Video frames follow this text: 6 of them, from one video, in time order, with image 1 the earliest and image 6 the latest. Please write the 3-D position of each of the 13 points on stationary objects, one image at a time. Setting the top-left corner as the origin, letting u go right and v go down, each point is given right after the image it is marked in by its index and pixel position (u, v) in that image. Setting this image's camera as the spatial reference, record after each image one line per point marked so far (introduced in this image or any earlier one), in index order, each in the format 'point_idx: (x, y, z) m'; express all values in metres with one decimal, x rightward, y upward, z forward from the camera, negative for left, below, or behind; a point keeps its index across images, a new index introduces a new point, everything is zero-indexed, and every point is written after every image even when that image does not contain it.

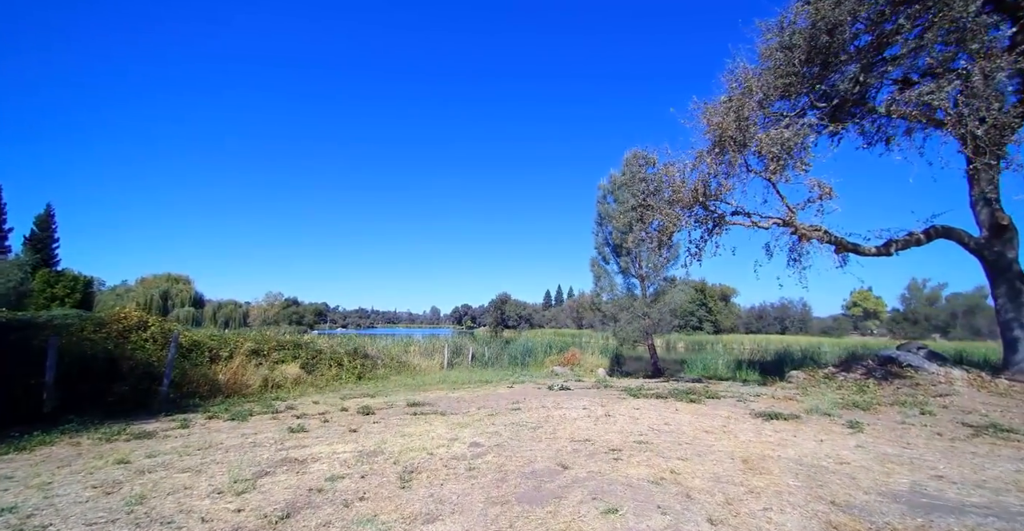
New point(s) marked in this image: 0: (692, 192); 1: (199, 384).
0: (+4.4, +1.8, +13.0) m
1: (-9.6, -3.7, +16.4) m
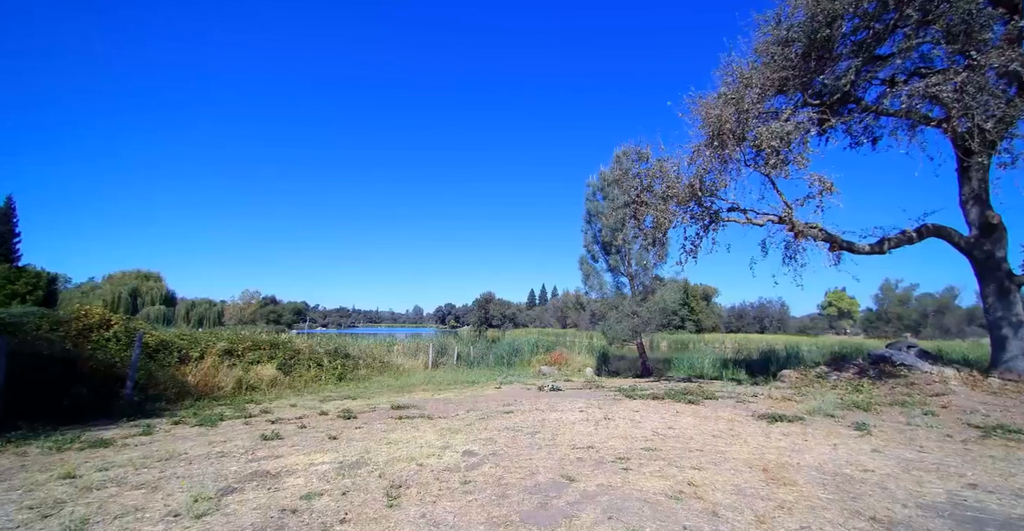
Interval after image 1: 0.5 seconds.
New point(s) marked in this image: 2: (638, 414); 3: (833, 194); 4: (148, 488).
0: (+4.1, +1.9, +12.6) m
1: (-10.0, -3.5, +15.5) m
2: (+1.9, -2.2, +7.9) m
3: (+5.9, +1.3, +9.8) m
4: (-3.5, -2.1, +5.1) m
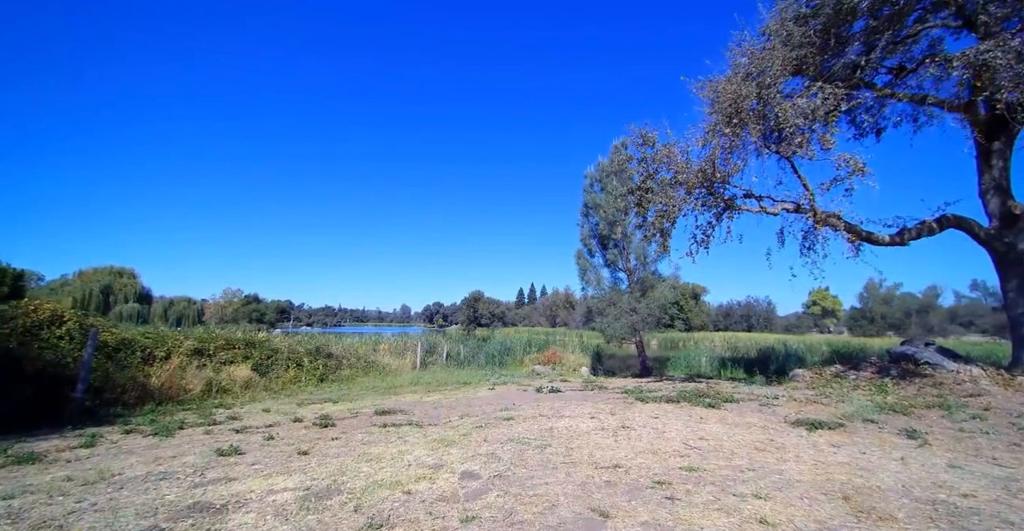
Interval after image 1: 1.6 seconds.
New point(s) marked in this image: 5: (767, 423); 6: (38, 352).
0: (+4.0, +2.1, +11.7) m
1: (-10.2, -3.3, +14.1) m
2: (+1.9, -2.0, +6.9) m
3: (+5.9, +1.5, +8.8) m
4: (-3.4, -1.9, +3.9) m
5: (+3.4, -2.1, +7.0) m
6: (-11.2, -2.0, +12.5) m
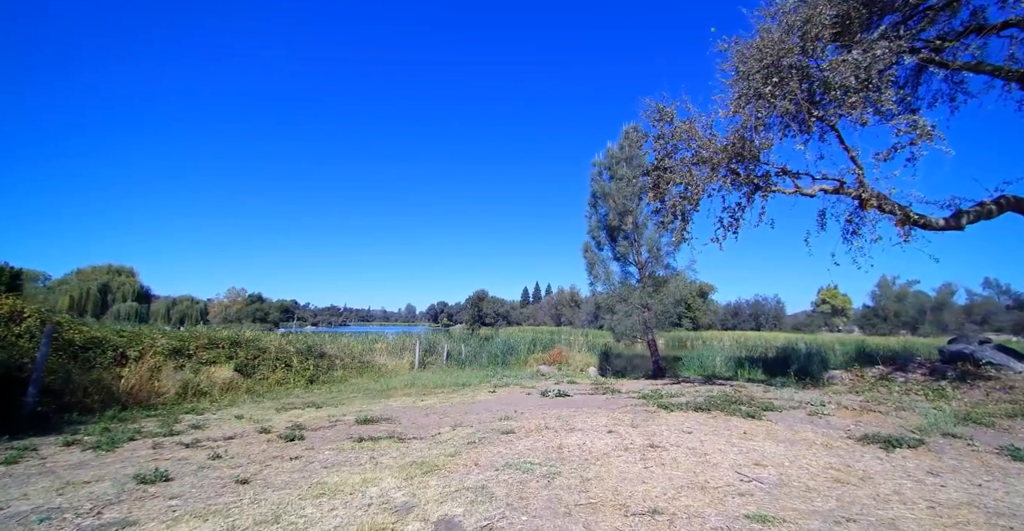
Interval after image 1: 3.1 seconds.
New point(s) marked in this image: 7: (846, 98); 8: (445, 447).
0: (+4.0, +2.3, +10.3) m
1: (-10.2, -3.1, +12.8) m
2: (+1.9, -1.8, +5.5) m
3: (+5.8, +1.7, +7.4) m
4: (-3.4, -1.7, +2.6) m
5: (+3.3, -1.8, +5.6) m
6: (-11.1, -1.8, +11.2) m
7: (+5.4, +2.8, +8.6) m
8: (-0.8, -2.0, +5.9) m
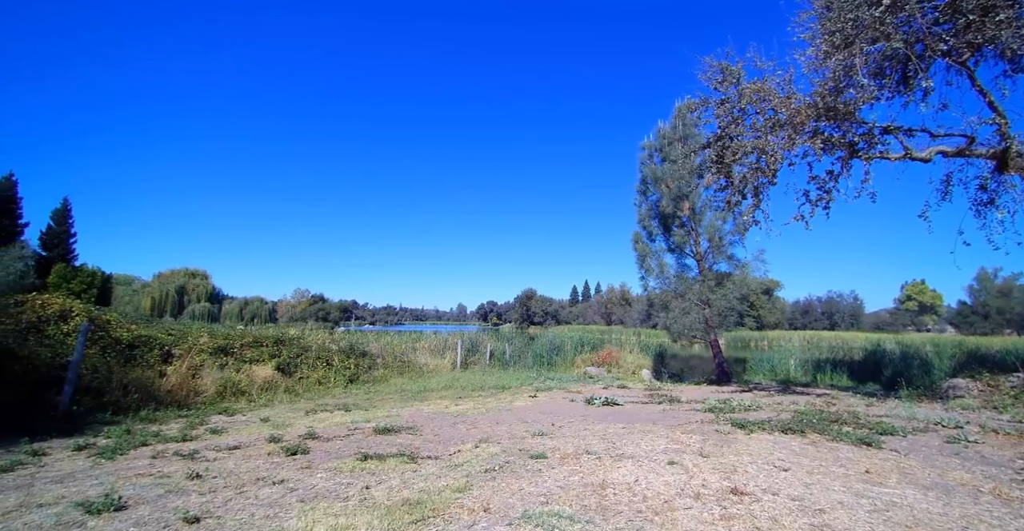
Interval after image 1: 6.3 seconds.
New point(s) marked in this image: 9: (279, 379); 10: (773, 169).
0: (+4.7, +2.6, +8.4) m
1: (-9.1, -3.0, +12.5) m
2: (+2.1, -1.5, +3.9) m
3: (+6.2, +2.0, +5.4) m
4: (-3.5, -1.6, +1.6) m
5: (+3.6, -1.6, +3.9) m
6: (-10.3, -1.7, +11.0) m
7: (+5.9, +3.0, +6.7) m
8: (-0.5, -1.8, +4.7) m
9: (-7.2, -3.5, +16.5) m
10: (+4.4, +1.6, +9.0) m
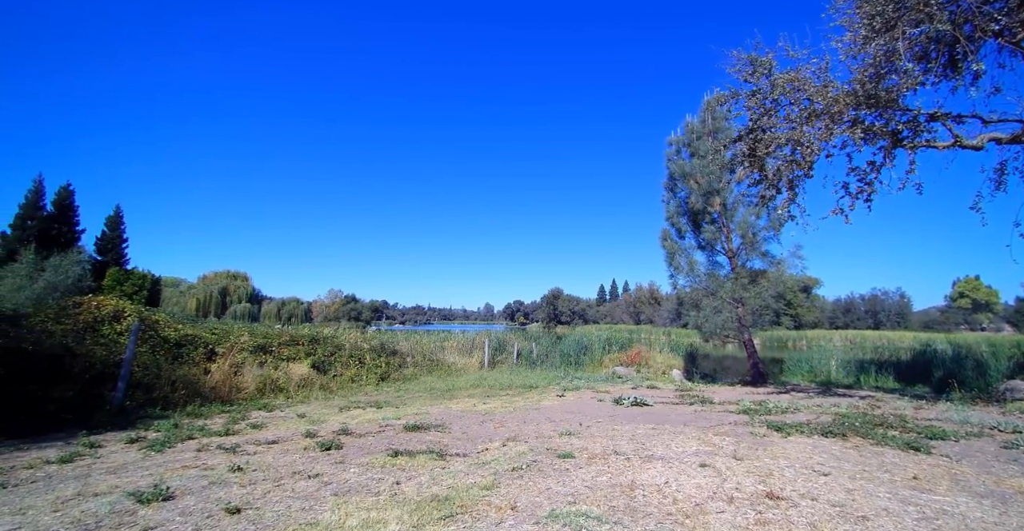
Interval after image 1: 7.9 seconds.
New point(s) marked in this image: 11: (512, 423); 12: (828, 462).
0: (+5.1, +2.6, +8.1) m
1: (-8.4, -3.0, +13.0) m
2: (+2.3, -1.5, +3.7) m
3: (+6.5, +2.1, +5.0) m
4: (-3.4, -1.6, +1.8) m
5: (+3.8, -1.6, +3.6) m
6: (-9.6, -1.8, +11.6) m
7: (+6.2, +3.1, +6.3) m
8: (-0.2, -1.8, +4.6) m
9: (-6.3, -3.5, +16.9) m
10: (+4.9, +1.7, +8.6) m
11: (0.0, -2.2, +7.5) m
12: (+2.6, -1.6, +4.3) m
